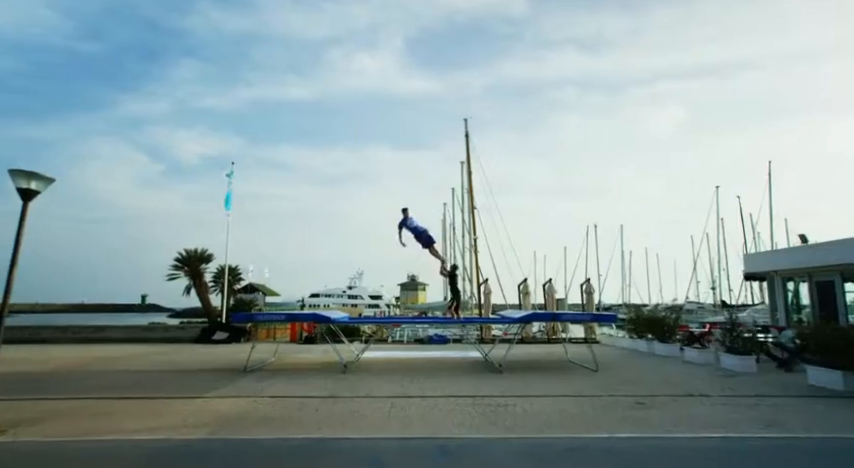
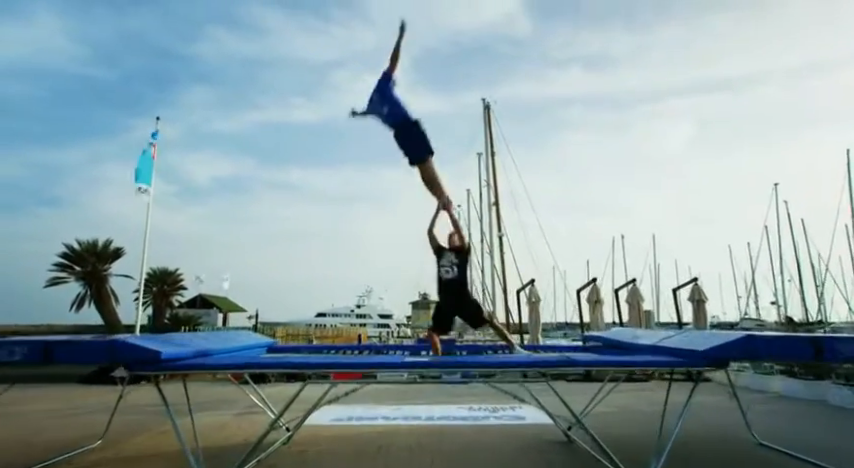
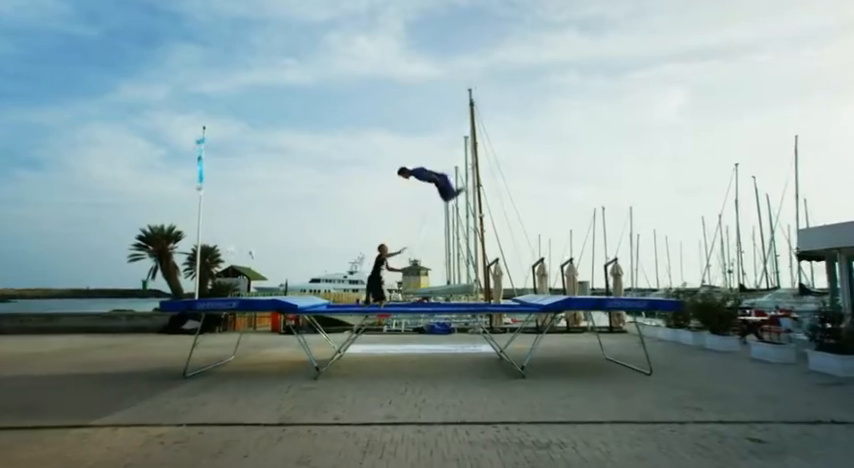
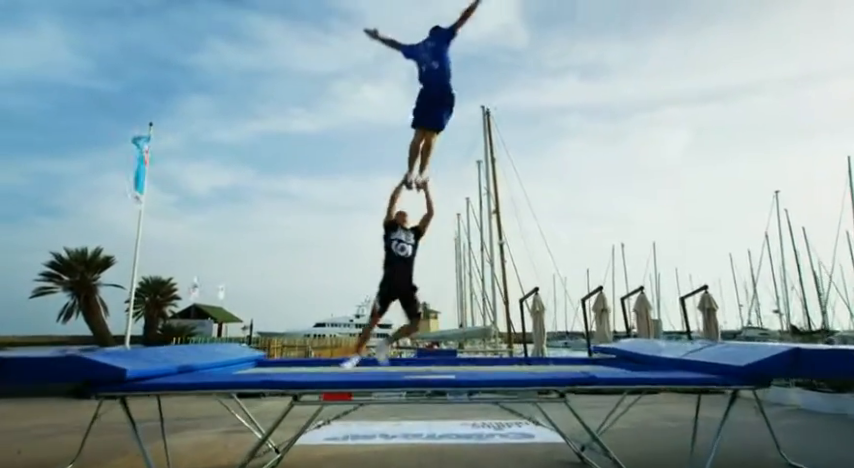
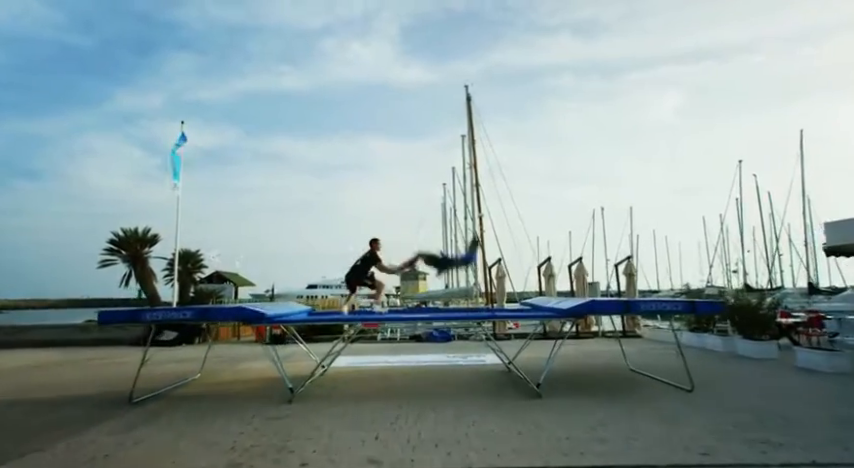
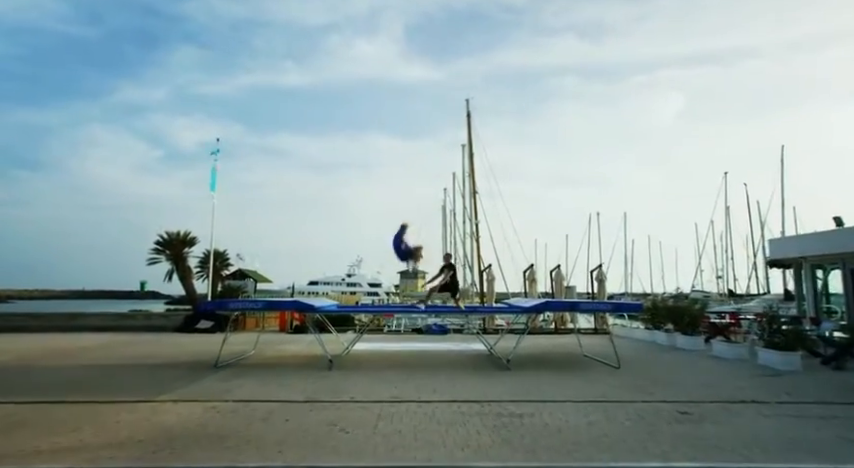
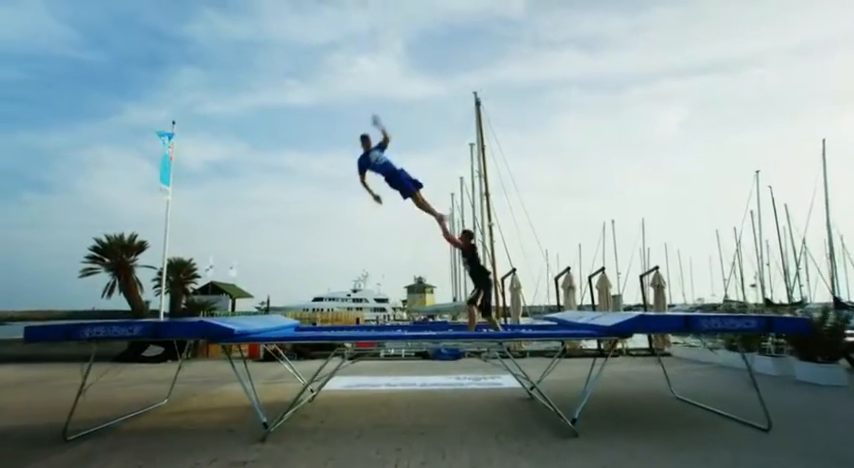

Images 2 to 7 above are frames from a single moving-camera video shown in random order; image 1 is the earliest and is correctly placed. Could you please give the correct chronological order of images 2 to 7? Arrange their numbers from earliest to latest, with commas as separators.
6, 3, 5, 7, 2, 4
